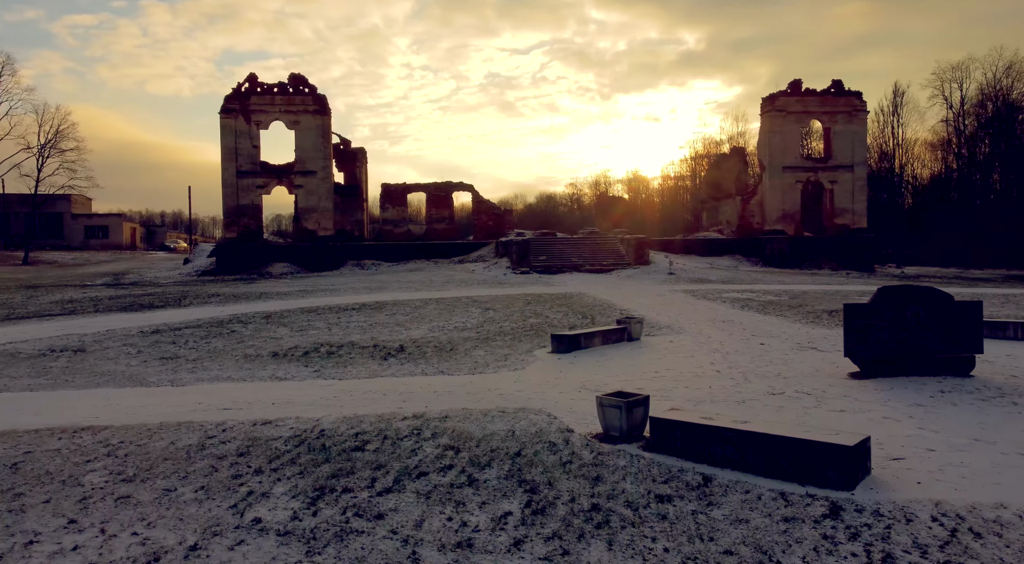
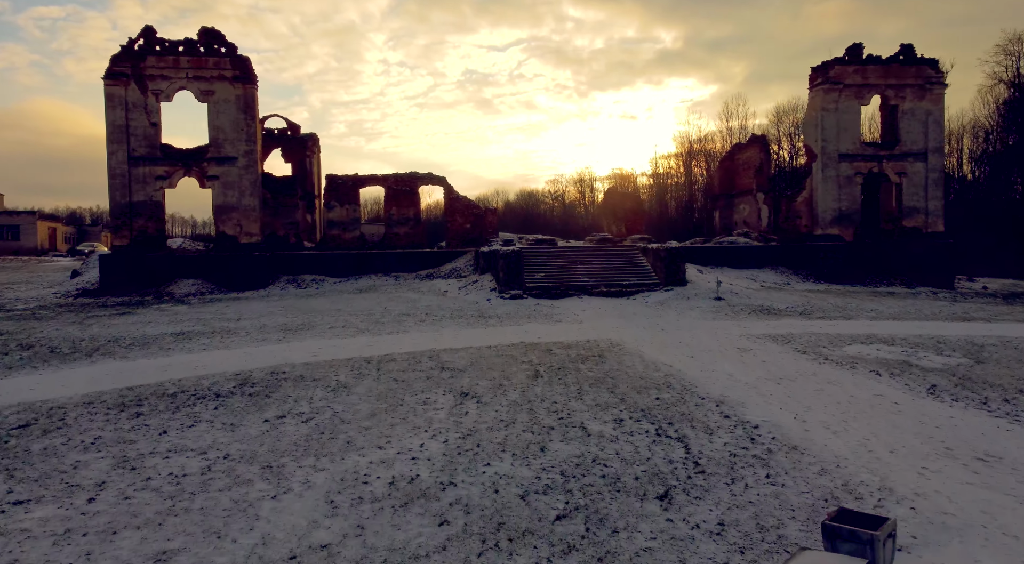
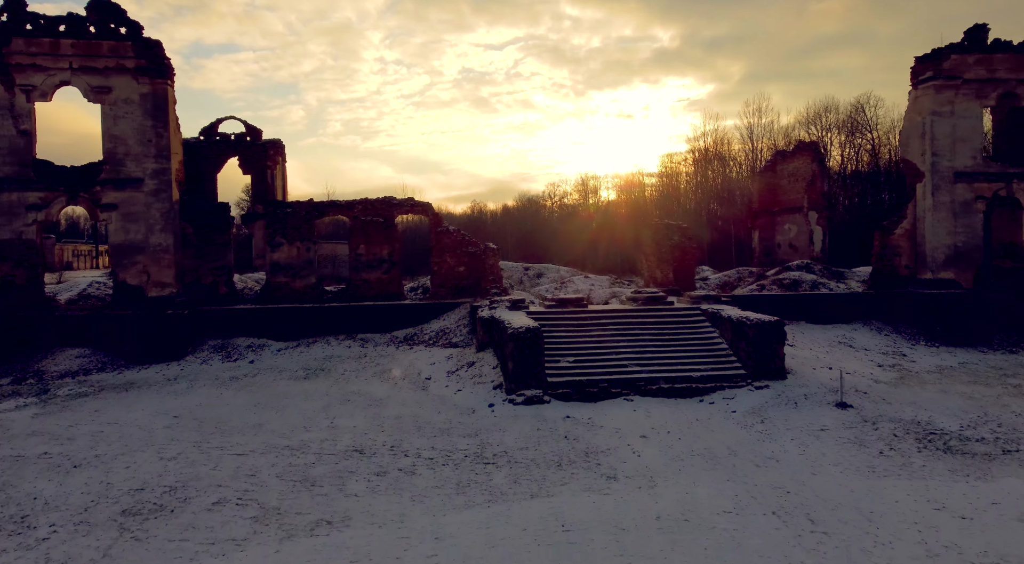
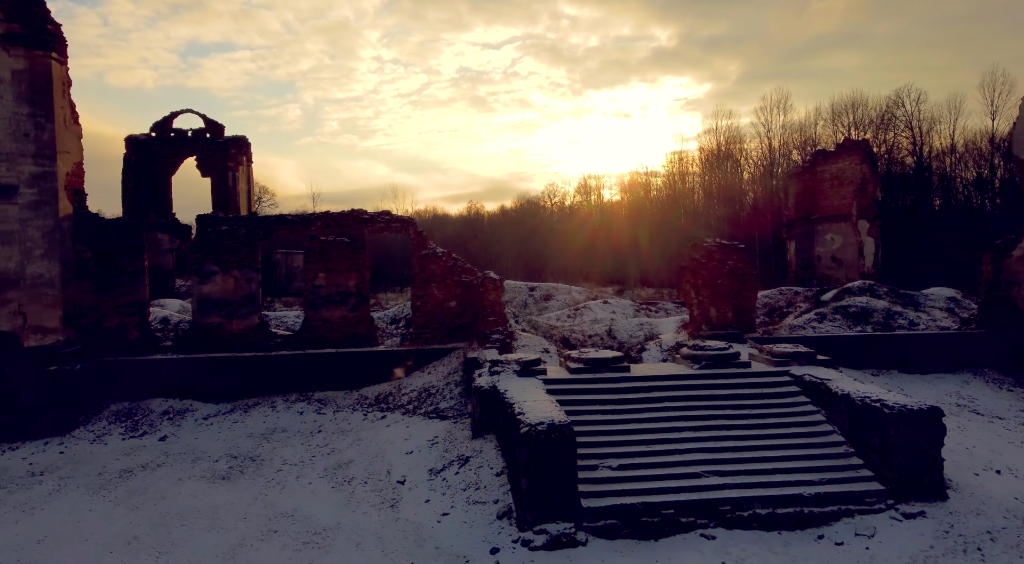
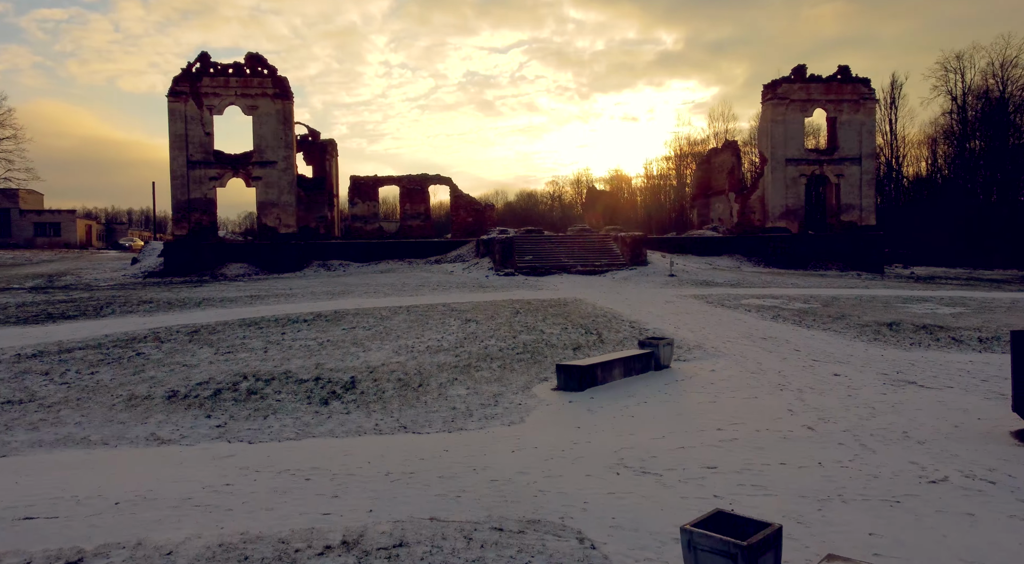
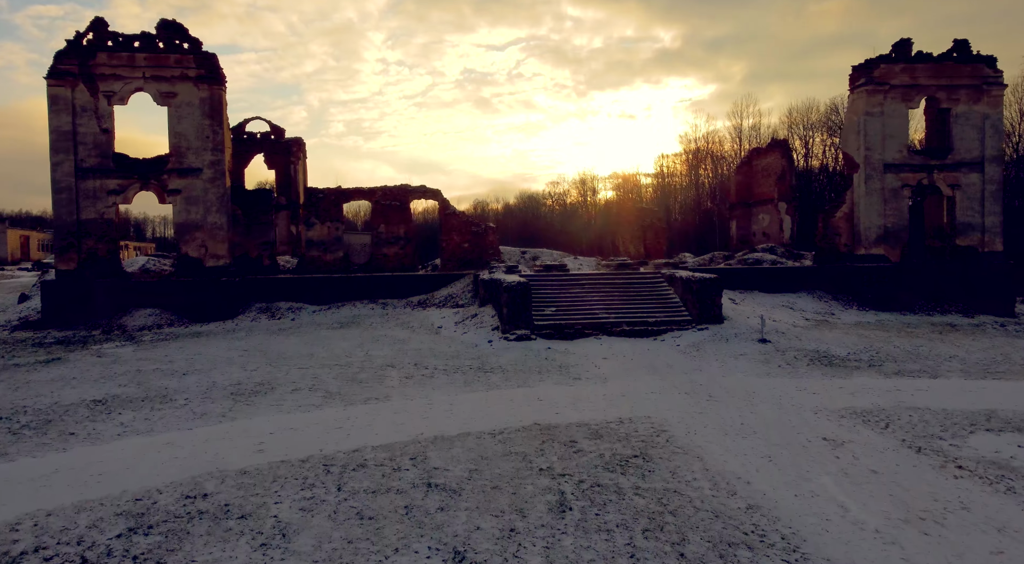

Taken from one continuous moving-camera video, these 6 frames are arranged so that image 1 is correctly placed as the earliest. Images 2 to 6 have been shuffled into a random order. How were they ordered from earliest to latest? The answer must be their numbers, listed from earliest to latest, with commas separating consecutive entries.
5, 2, 6, 3, 4
